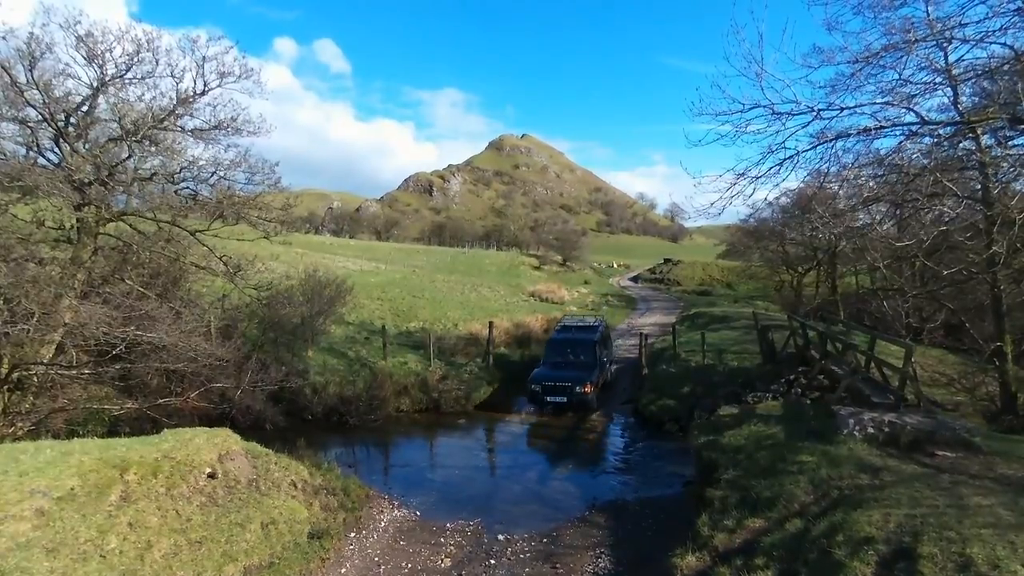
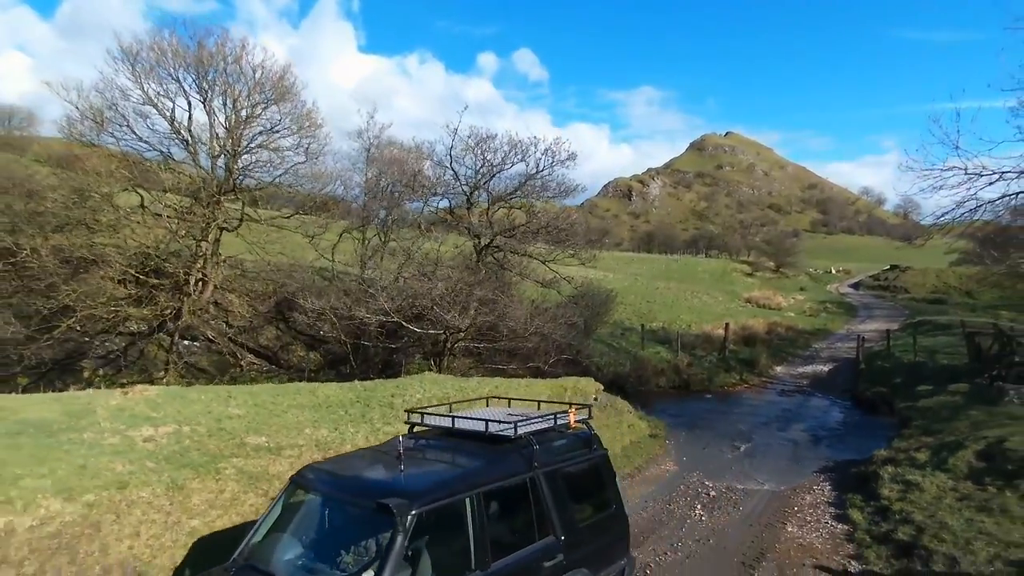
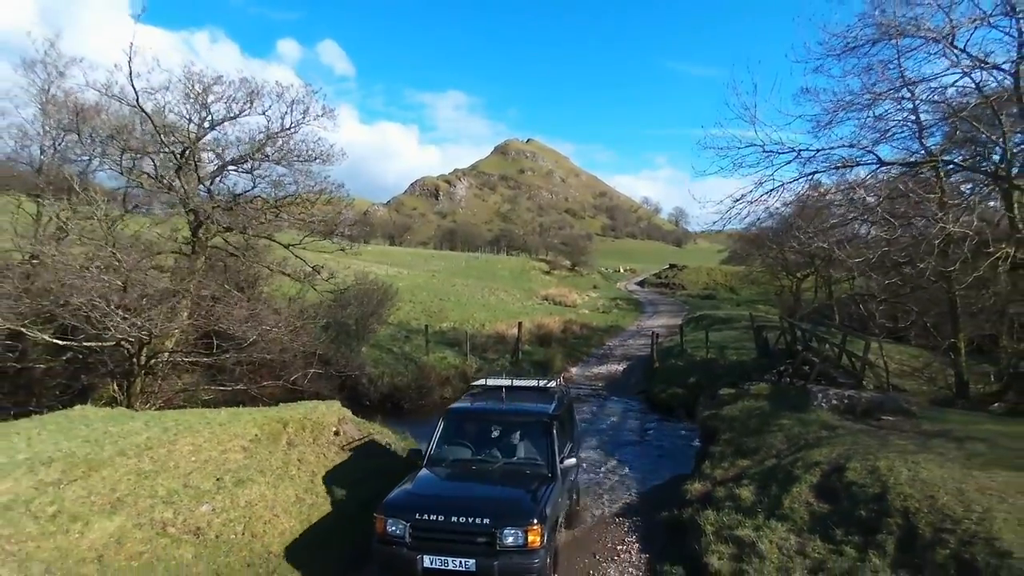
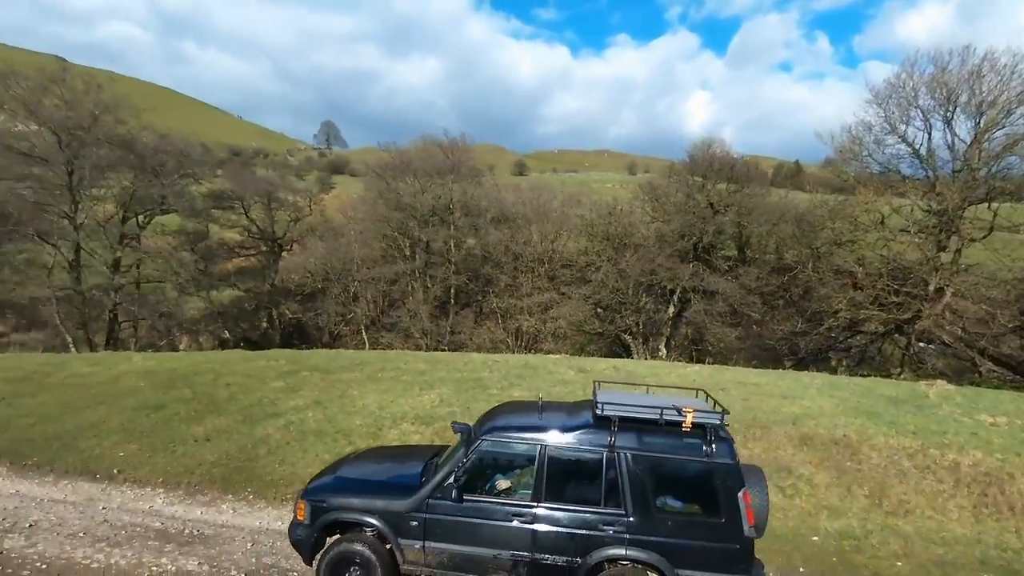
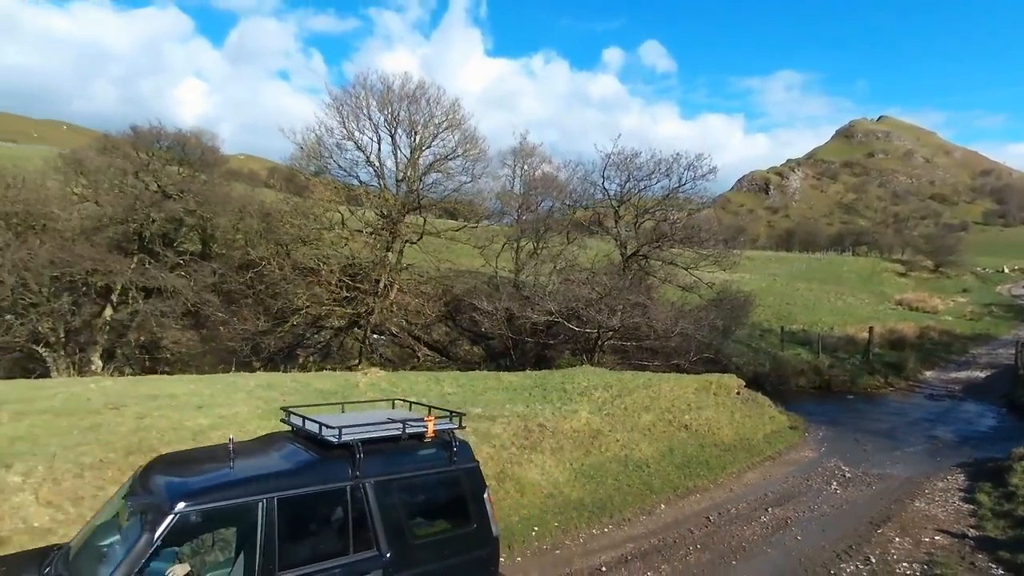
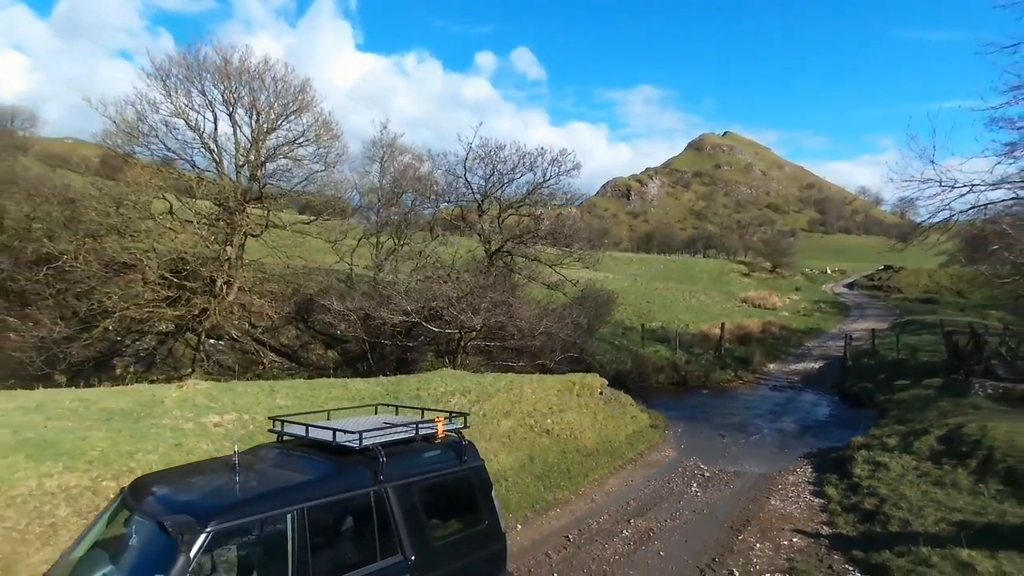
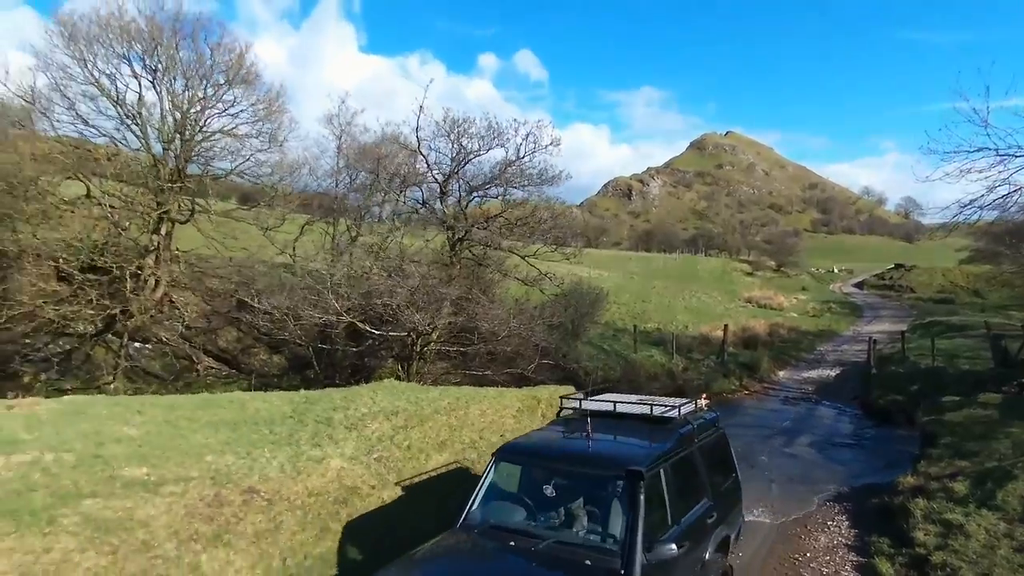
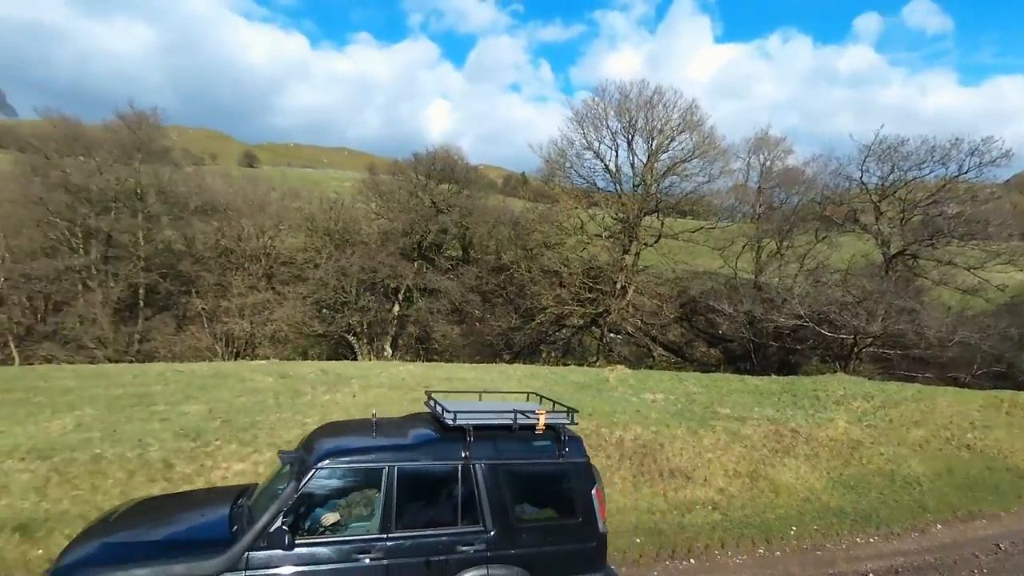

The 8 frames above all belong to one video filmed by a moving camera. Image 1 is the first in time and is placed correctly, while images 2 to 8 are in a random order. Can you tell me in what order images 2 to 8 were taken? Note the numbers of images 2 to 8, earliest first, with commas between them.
3, 7, 2, 6, 5, 8, 4
